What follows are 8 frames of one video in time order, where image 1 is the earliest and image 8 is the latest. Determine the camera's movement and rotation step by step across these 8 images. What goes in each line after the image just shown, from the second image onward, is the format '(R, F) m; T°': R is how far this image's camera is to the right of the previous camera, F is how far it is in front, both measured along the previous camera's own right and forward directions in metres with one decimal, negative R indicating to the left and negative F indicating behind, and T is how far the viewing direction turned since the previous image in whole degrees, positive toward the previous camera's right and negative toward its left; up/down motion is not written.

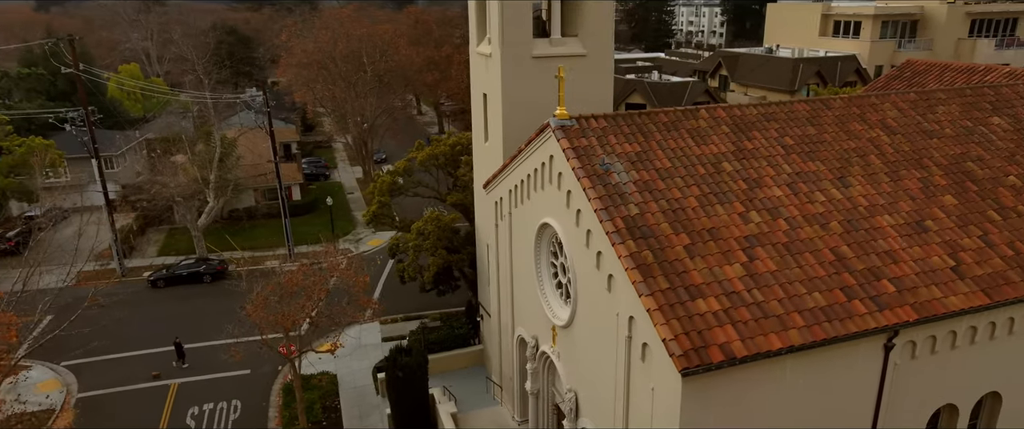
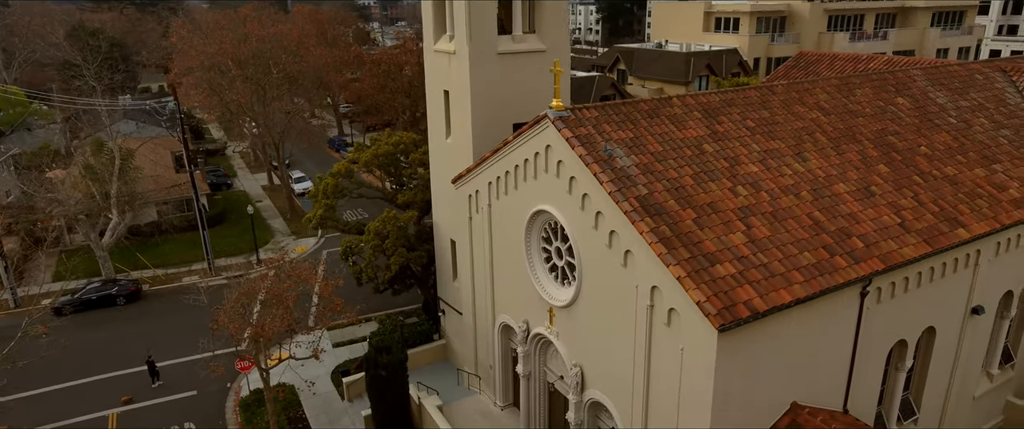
(-2.8, -0.4) m; +11°
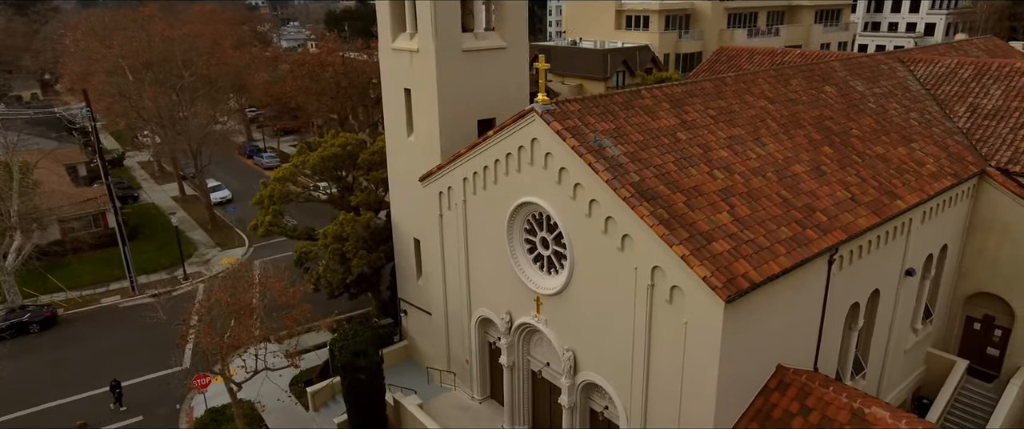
(-2.1, -0.2) m; +9°
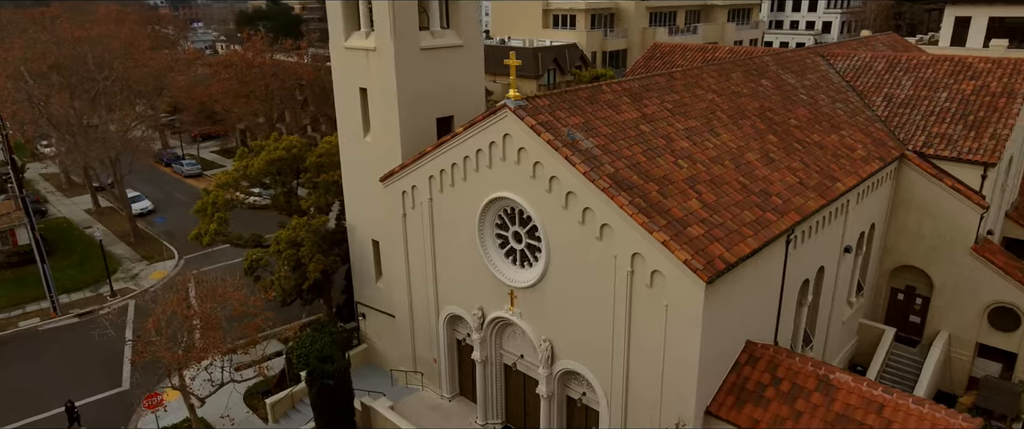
(-1.3, -0.1) m; +7°
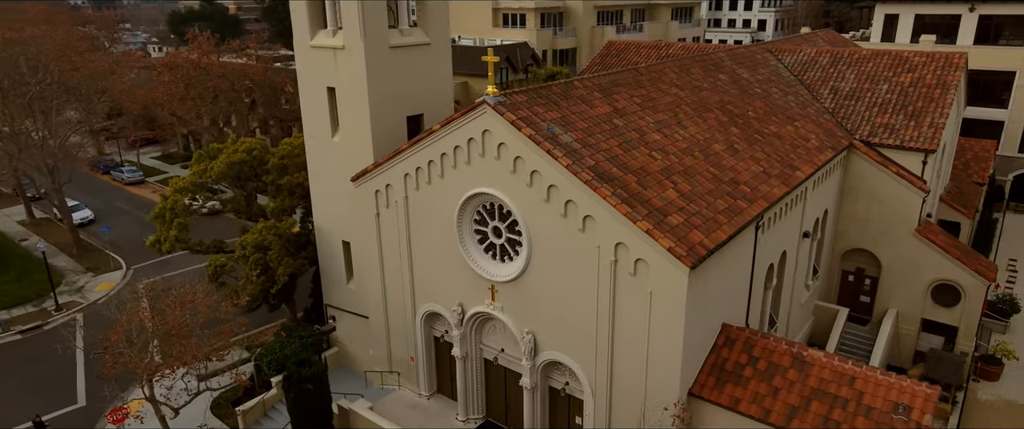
(-0.9, -0.1) m; +5°
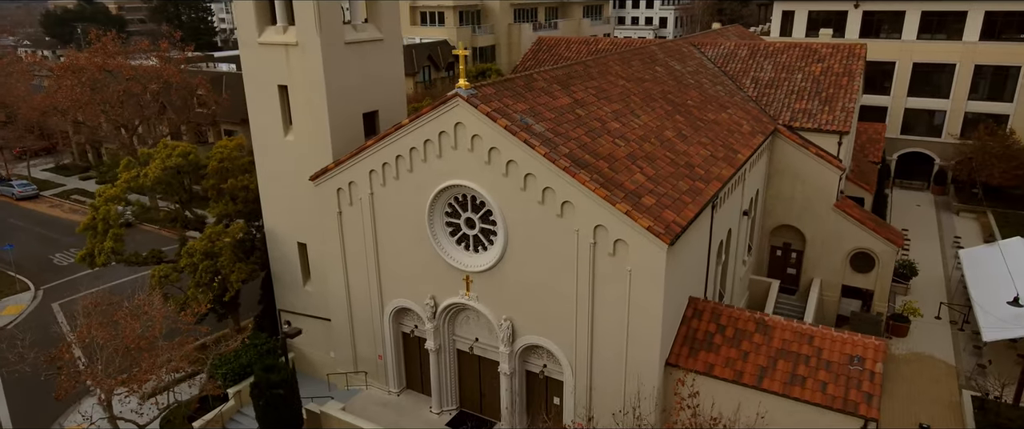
(-1.7, -0.3) m; +8°
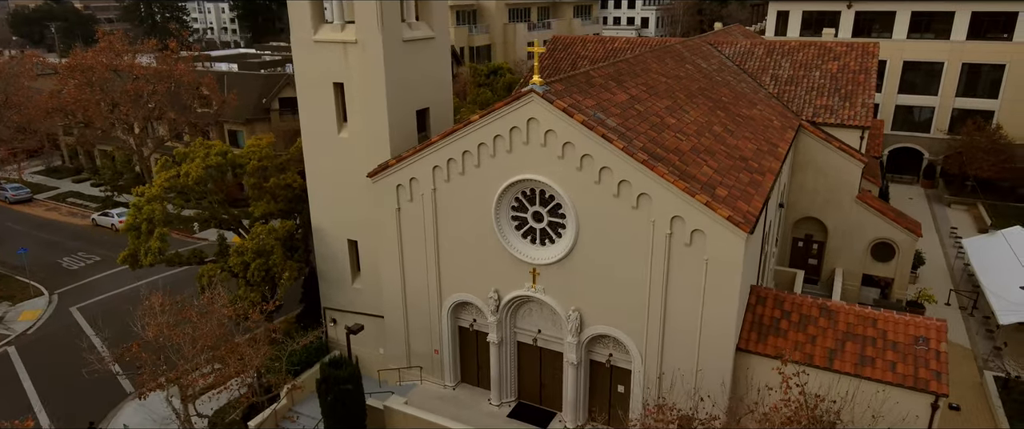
(-2.6, -0.3) m; +3°
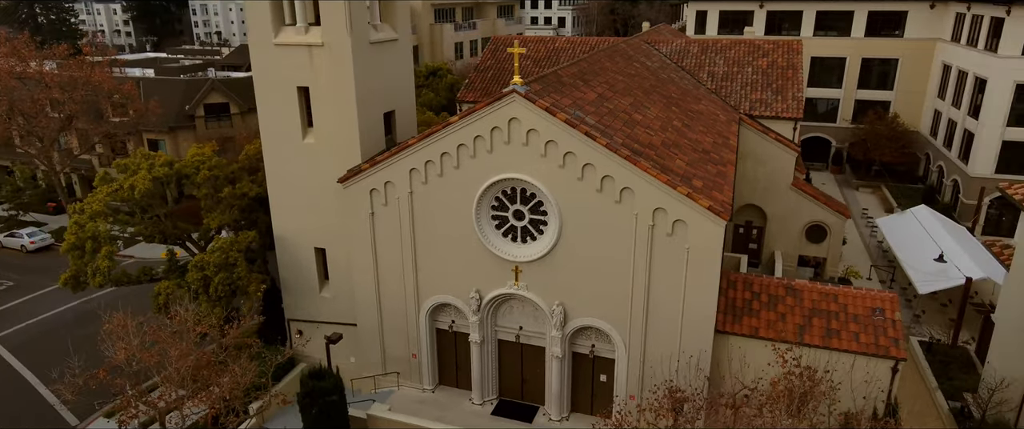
(-1.8, -0.1) m; +7°
